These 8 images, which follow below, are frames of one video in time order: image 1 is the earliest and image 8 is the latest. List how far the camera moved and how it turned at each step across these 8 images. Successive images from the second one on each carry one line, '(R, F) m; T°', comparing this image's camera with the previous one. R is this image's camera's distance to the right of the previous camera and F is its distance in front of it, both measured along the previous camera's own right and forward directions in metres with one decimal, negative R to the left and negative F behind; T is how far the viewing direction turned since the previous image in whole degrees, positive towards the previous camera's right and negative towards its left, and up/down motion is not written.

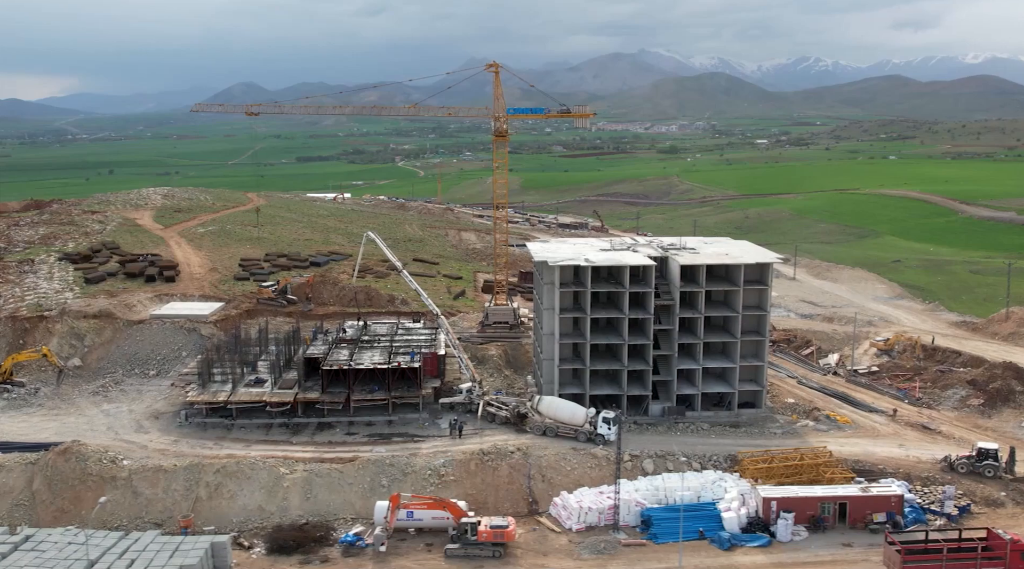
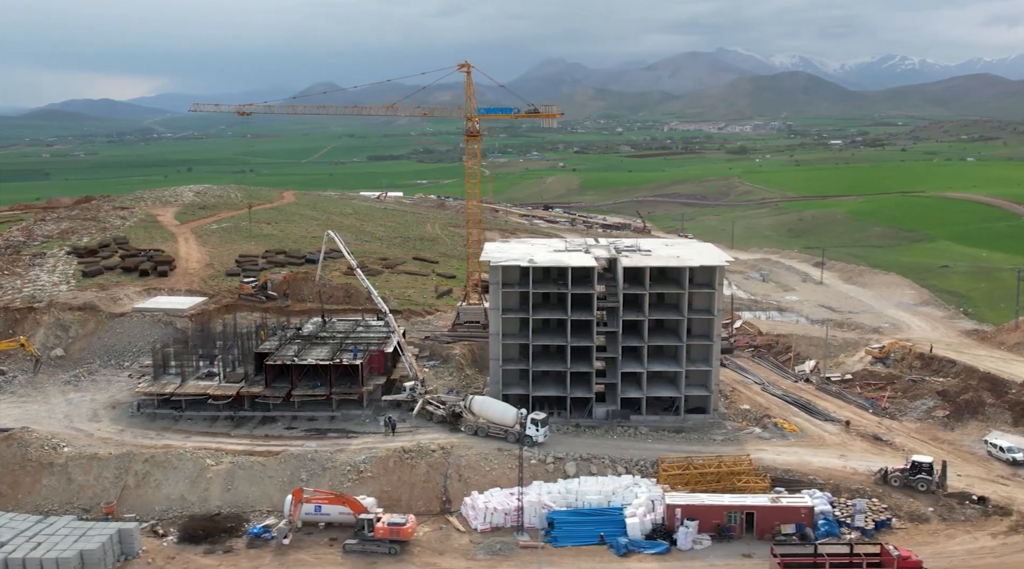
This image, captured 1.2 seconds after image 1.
(+7.0, +0.2) m; -5°
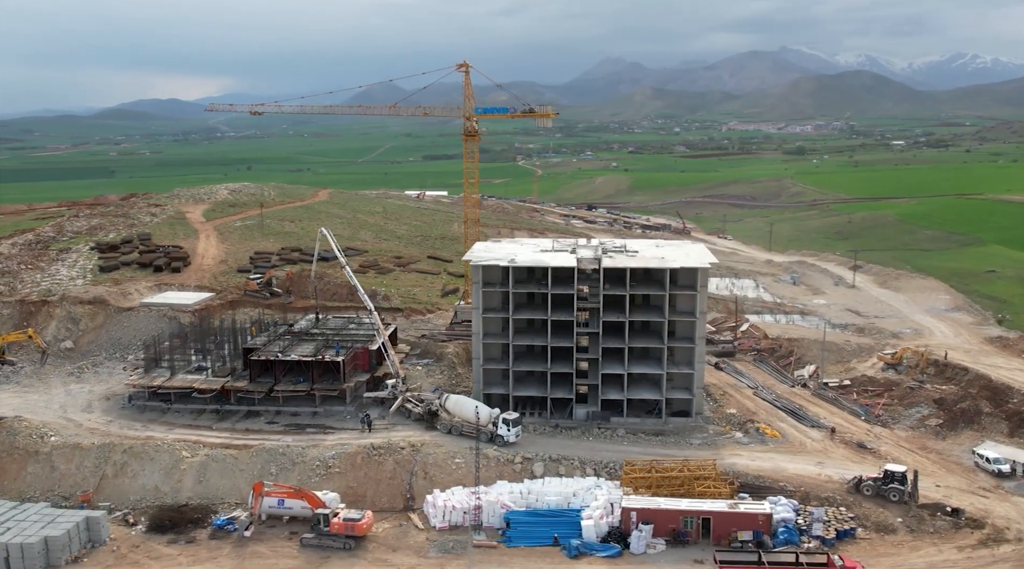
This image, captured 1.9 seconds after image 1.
(+4.1, +0.1) m; -4°
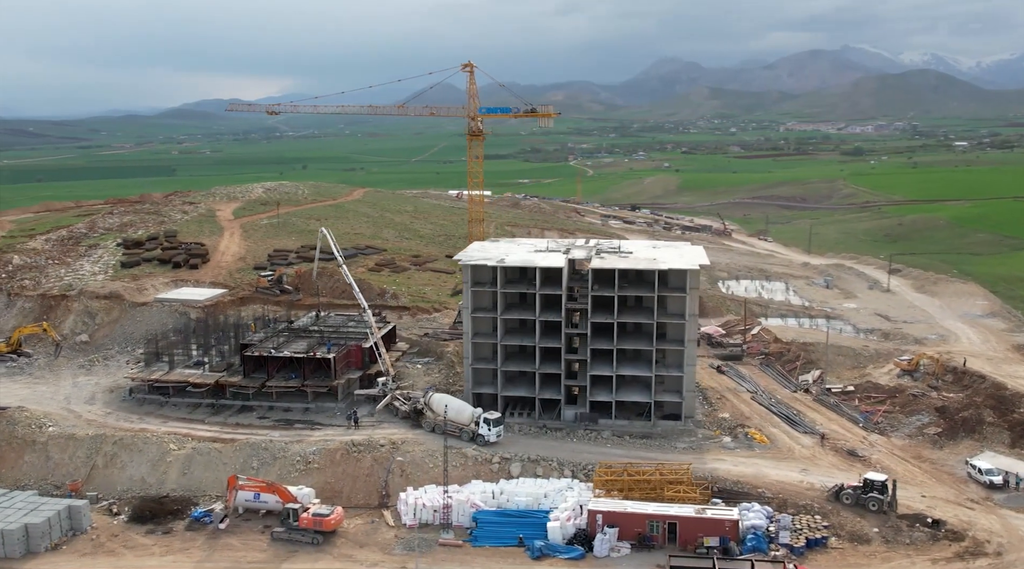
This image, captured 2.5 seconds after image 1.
(+3.5, +0.1) m; -3°
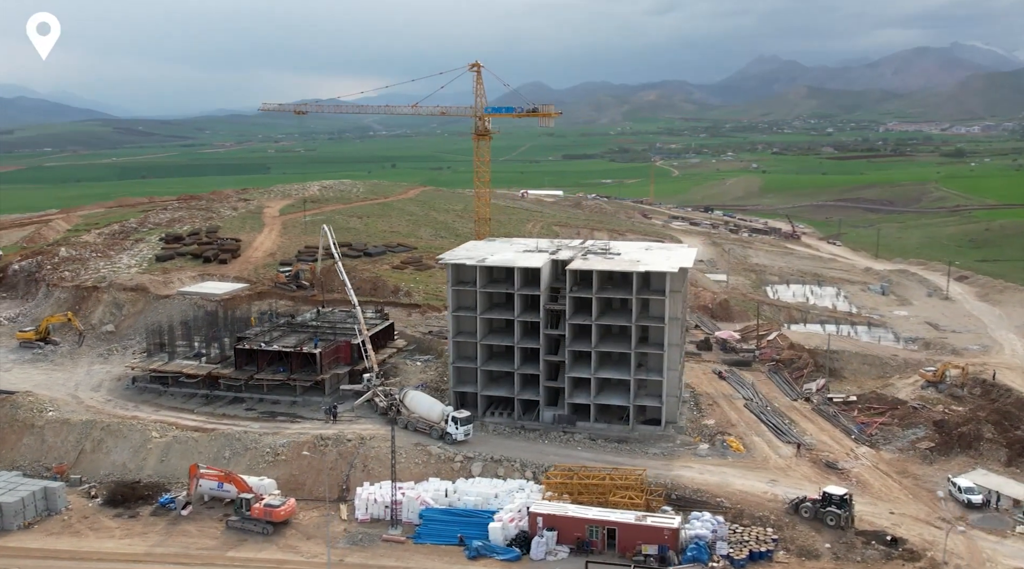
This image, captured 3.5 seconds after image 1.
(+5.9, +0.3) m; -6°
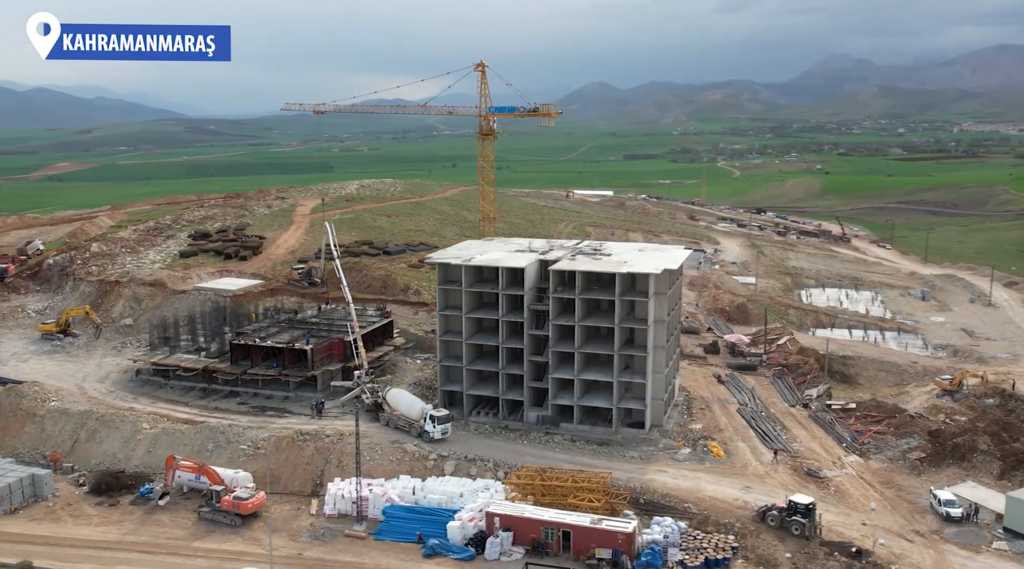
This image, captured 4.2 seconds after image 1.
(+4.2, +0.2) m; -4°
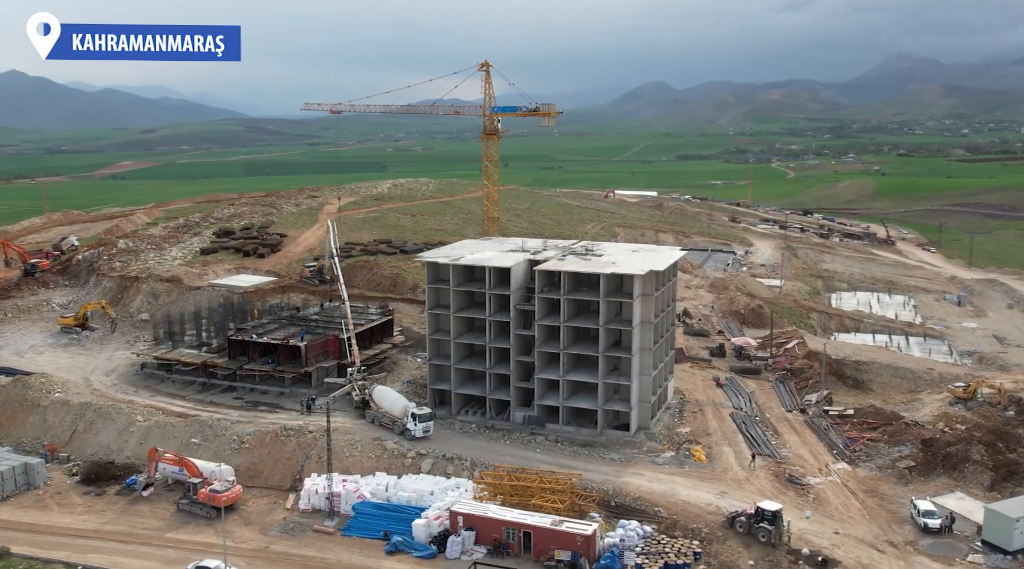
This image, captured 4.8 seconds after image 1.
(+3.6, +0.1) m; -3°
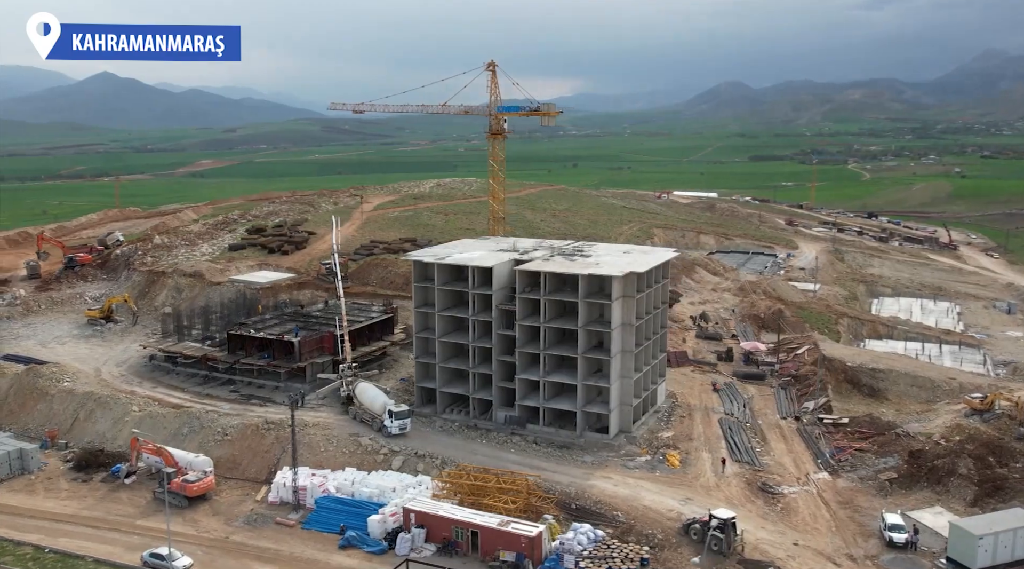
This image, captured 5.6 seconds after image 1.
(+4.7, +0.2) m; -5°
